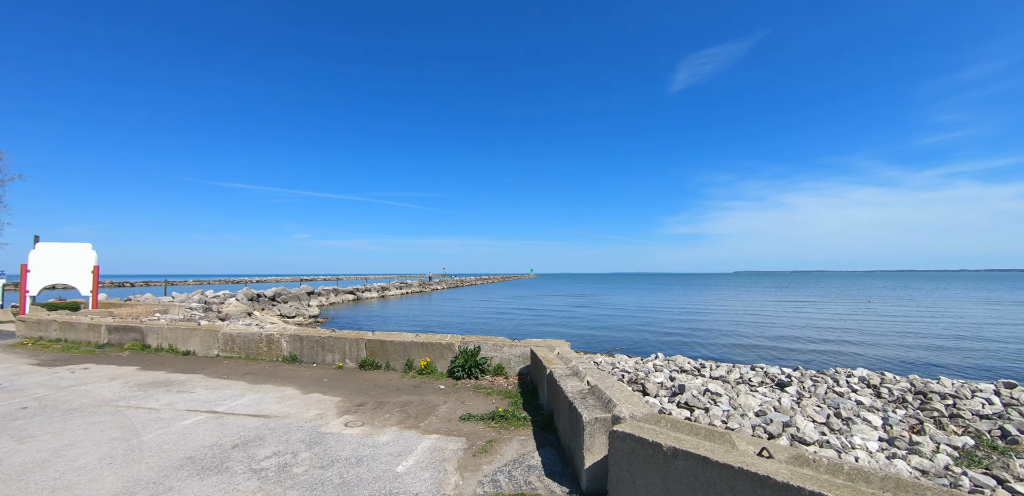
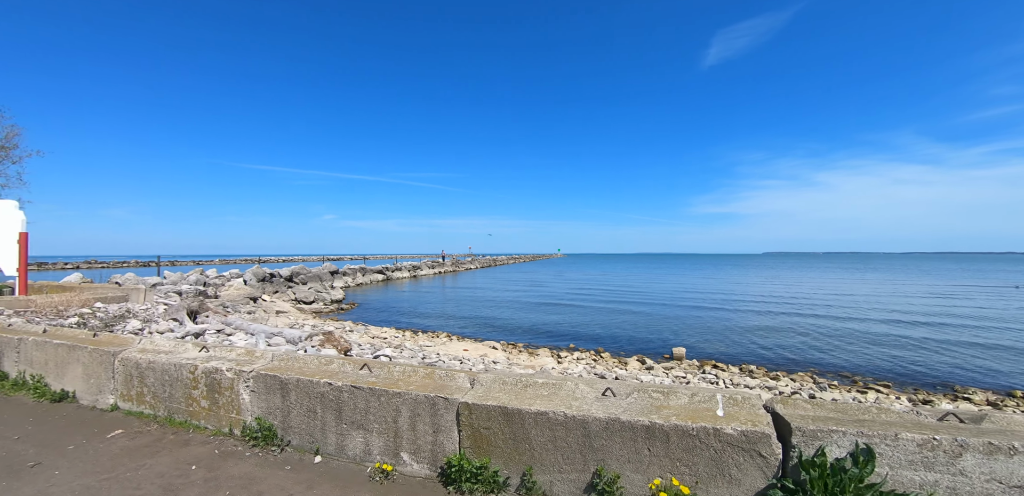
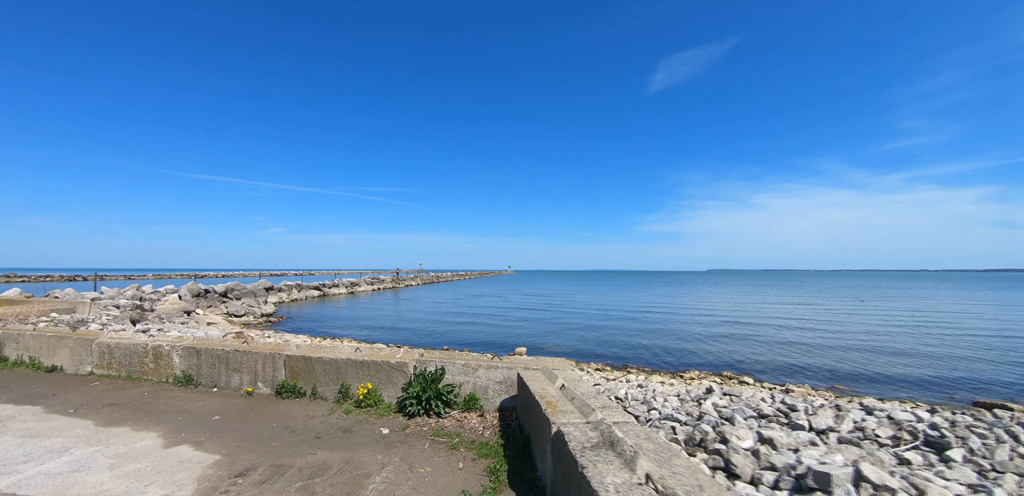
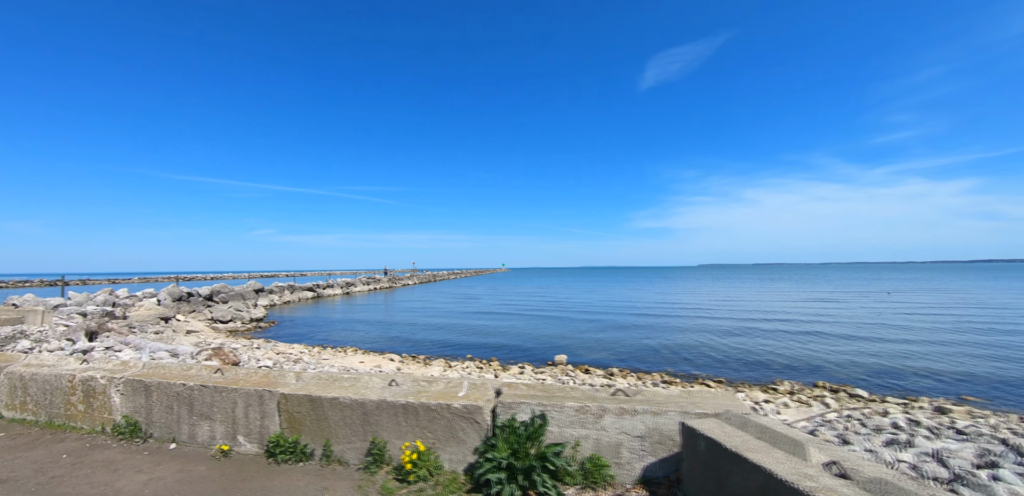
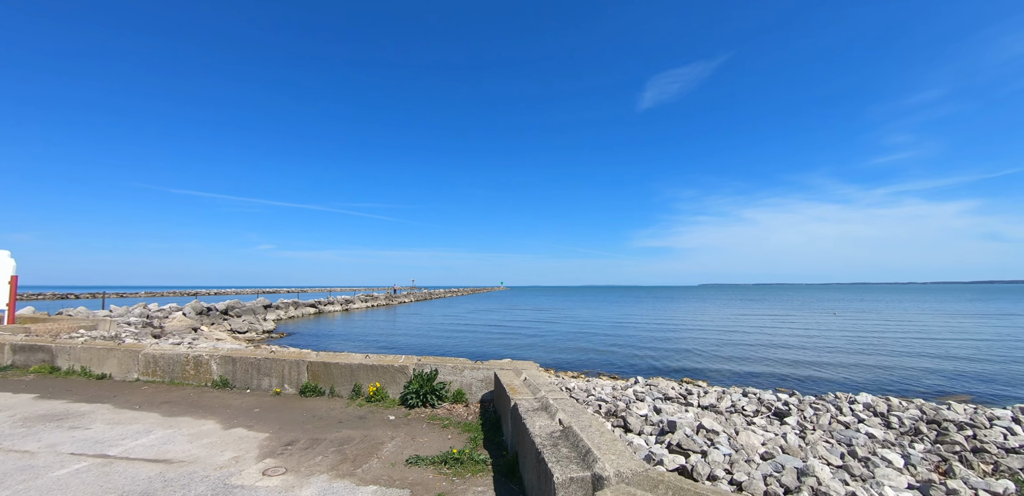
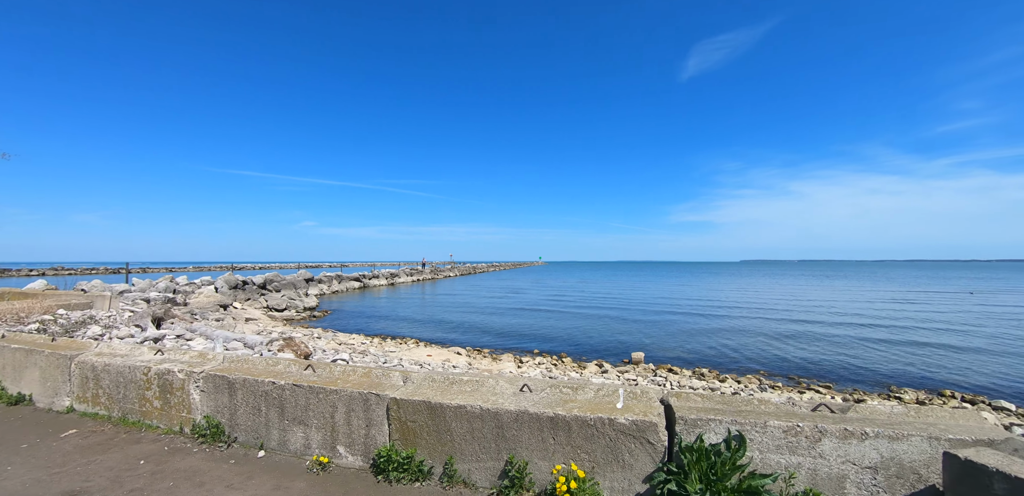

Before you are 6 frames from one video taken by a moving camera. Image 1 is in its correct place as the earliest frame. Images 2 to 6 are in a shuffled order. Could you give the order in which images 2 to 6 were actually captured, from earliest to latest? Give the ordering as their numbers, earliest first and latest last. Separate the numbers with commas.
5, 3, 4, 6, 2
